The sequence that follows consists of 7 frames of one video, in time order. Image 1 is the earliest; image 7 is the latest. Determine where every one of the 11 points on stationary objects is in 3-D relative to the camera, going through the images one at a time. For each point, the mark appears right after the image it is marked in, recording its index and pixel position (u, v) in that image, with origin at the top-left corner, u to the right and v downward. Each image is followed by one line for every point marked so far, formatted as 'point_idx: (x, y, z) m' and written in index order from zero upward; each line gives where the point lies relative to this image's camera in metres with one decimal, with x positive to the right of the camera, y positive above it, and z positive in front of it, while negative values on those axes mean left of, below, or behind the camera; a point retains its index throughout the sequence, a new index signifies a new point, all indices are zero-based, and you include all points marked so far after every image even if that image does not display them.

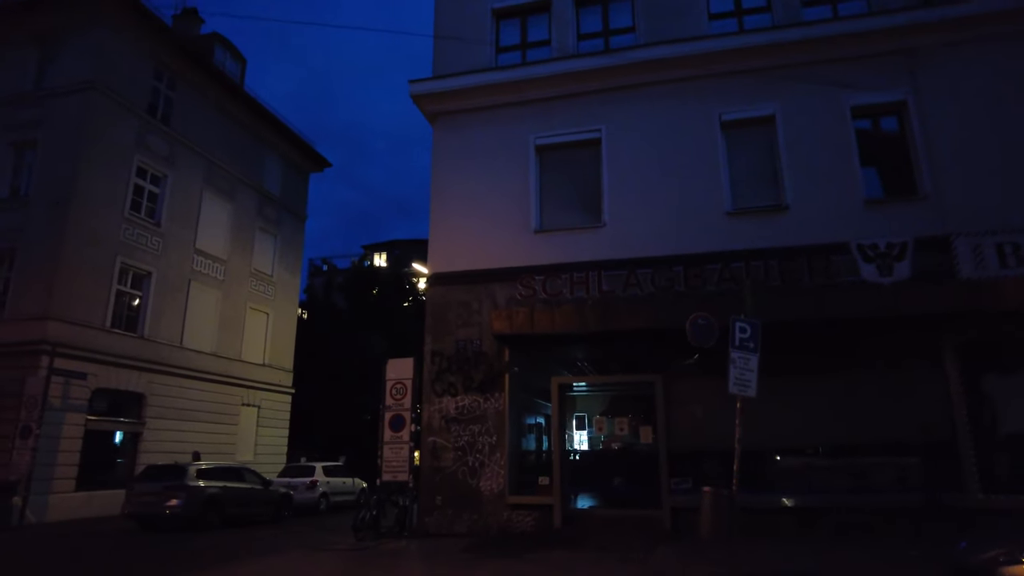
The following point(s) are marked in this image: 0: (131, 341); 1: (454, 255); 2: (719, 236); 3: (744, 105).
0: (-10.7, -1.5, +18.5) m
1: (-1.1, +0.6, +13.0) m
2: (+3.7, +0.9, +11.7) m
3: (+4.4, +3.4, +12.4) m
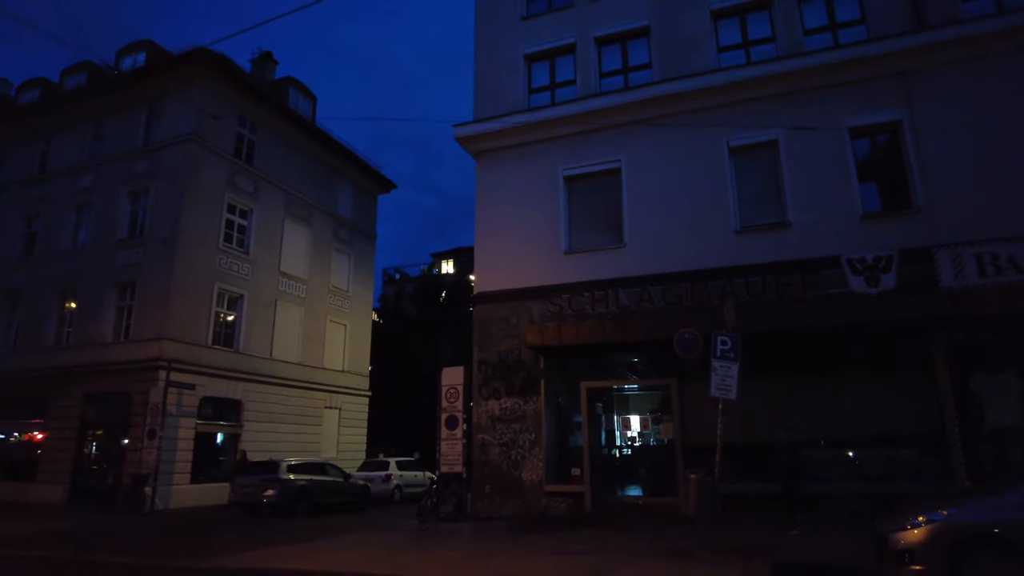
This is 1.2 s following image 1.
0: (-9.1, -2.2, +21.4) m
1: (-0.3, +0.3, +14.9) m
2: (+4.3, +0.7, +13.0) m
3: (+5.0, +3.2, +13.7) m
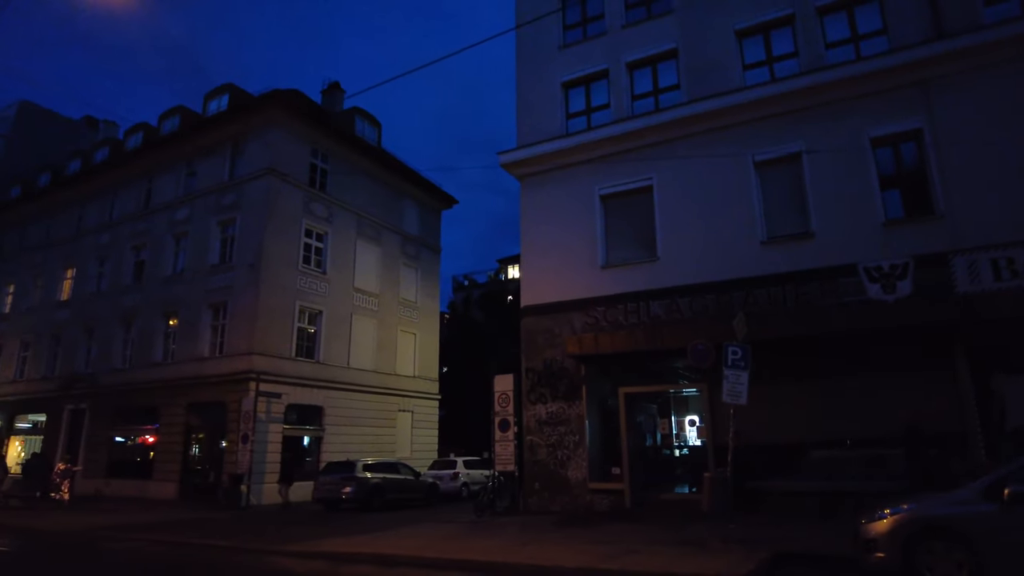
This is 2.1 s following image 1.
0: (-7.2, -2.8, +23.6) m
1: (+0.7, -0.1, +16.2) m
2: (+5.1, +0.5, +13.8) m
3: (+5.7, +3.1, +14.3) m
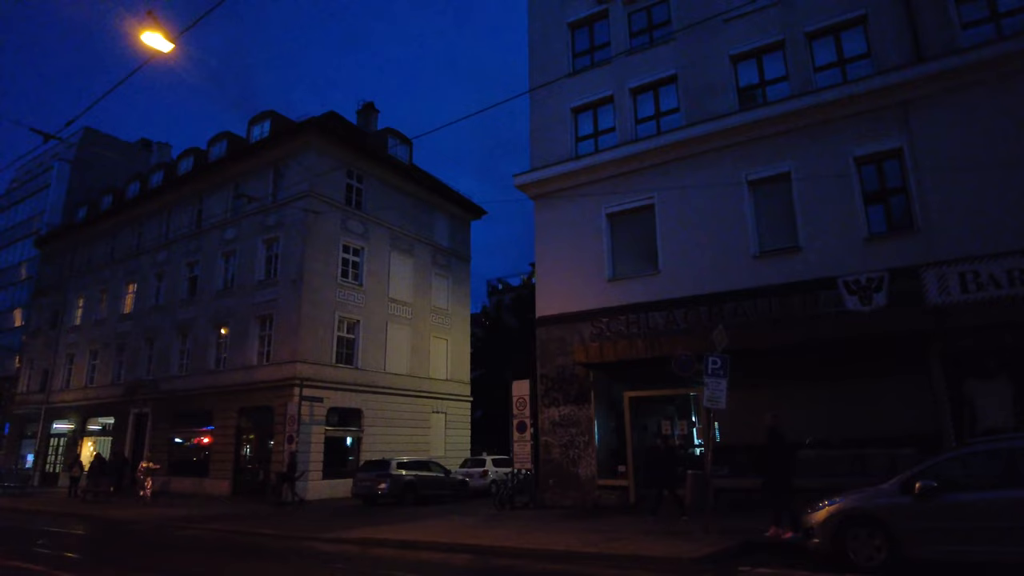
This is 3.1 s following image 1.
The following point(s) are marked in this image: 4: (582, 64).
0: (-6.3, -3.2, +25.5) m
1: (+1.1, -0.4, +17.5) m
2: (+5.3, +0.3, +14.8) m
3: (+5.9, +2.8, +15.3) m
4: (+2.0, +6.4, +19.0) m
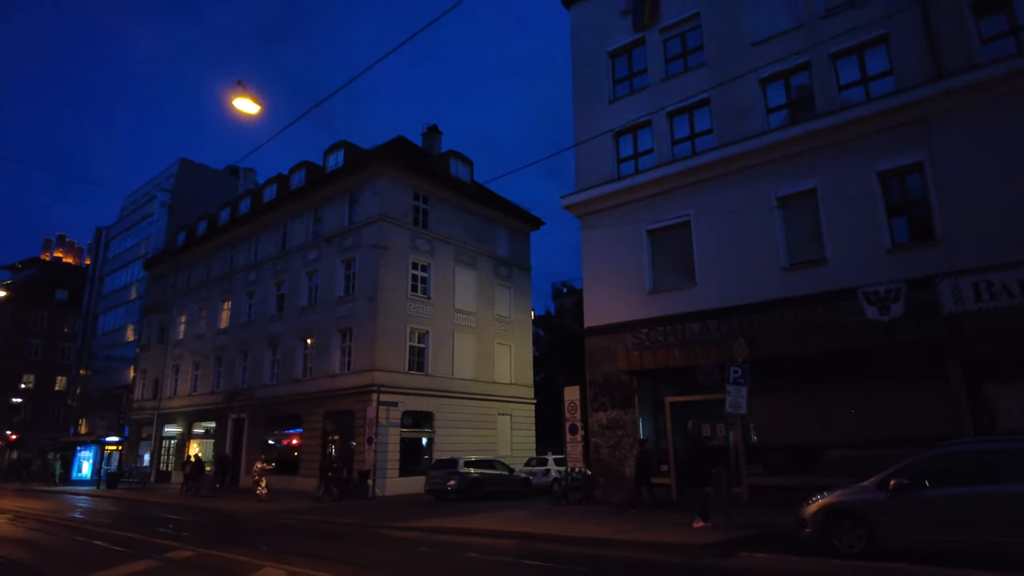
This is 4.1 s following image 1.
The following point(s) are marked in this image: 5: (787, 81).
0: (-3.8, -3.8, +27.7) m
1: (+2.5, -0.8, +19.0) m
2: (+6.4, 0.0, +15.9) m
3: (+7.0, +2.6, +16.3) m
4: (+3.4, +6.1, +20.4) m
5: (+7.2, +5.4, +17.2) m
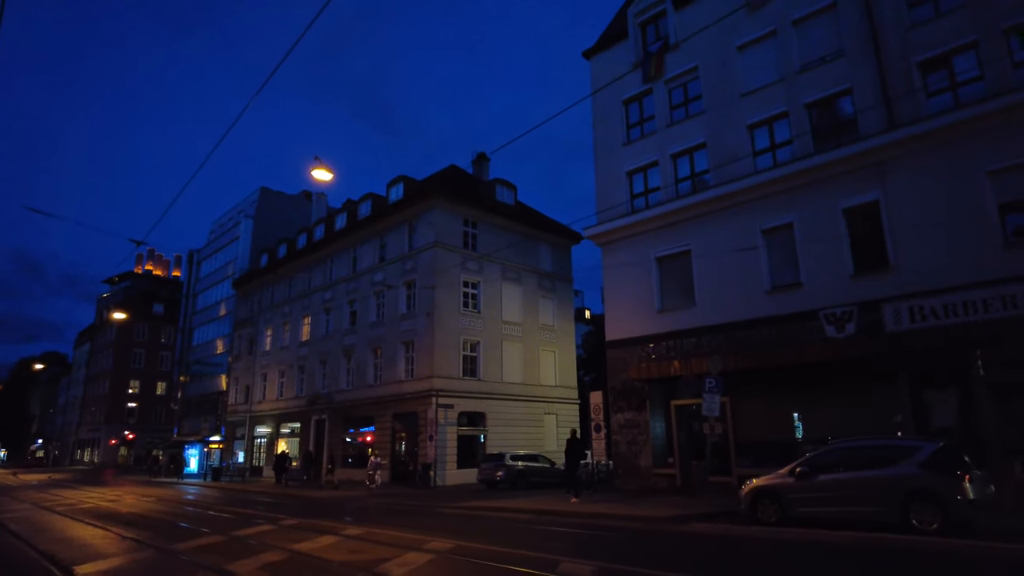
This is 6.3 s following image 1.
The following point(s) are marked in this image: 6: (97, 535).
0: (-1.9, -4.5, +31.5) m
1: (+3.6, -1.4, +22.2) m
2: (+7.1, -0.5, +18.8) m
3: (+7.6, +2.0, +19.1) m
4: (+4.3, +5.5, +23.5) m
5: (+7.8, +4.9, +20.0) m
6: (-8.4, -5.0, +13.4) m
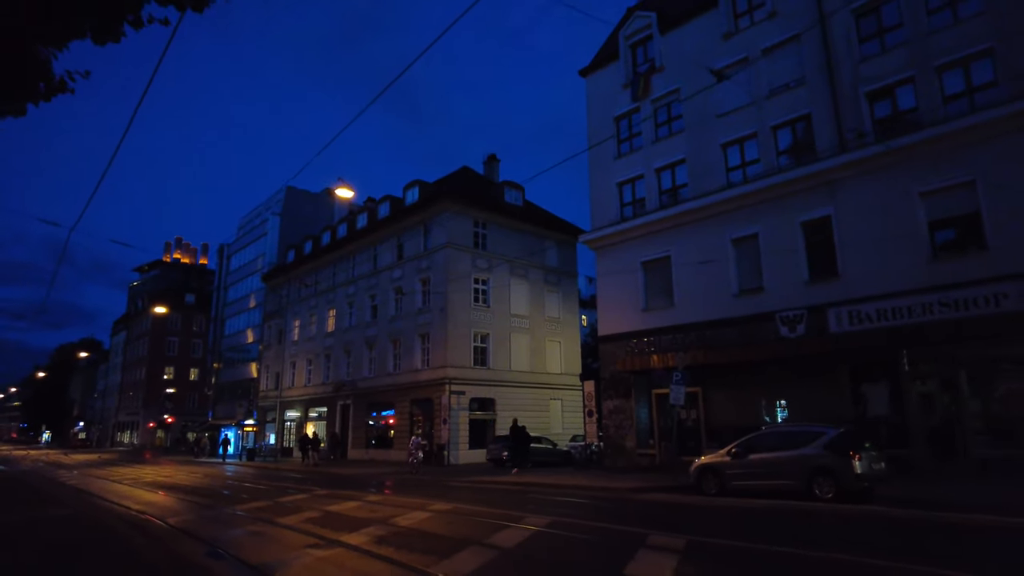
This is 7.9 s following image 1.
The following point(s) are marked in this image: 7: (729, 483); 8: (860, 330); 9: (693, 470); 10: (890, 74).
0: (-1.5, -4.4, +34.4) m
1: (+3.6, -1.5, +24.9) m
2: (+7.0, -0.6, +21.3) m
3: (+7.6, +1.9, +21.5) m
4: (+4.4, +5.5, +25.9) m
5: (+7.8, +4.8, +22.3) m
6: (-8.6, -5.3, +16.5) m
7: (+4.8, -4.3, +14.4) m
8: (+9.5, -1.1, +18.0) m
9: (+4.2, -4.2, +15.3) m
10: (+10.9, +6.1, +18.9) m
